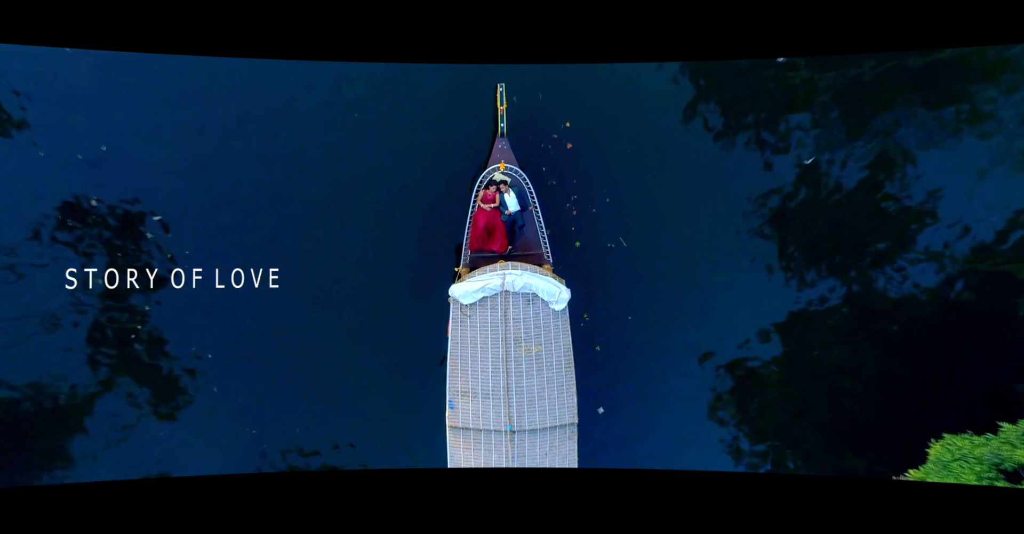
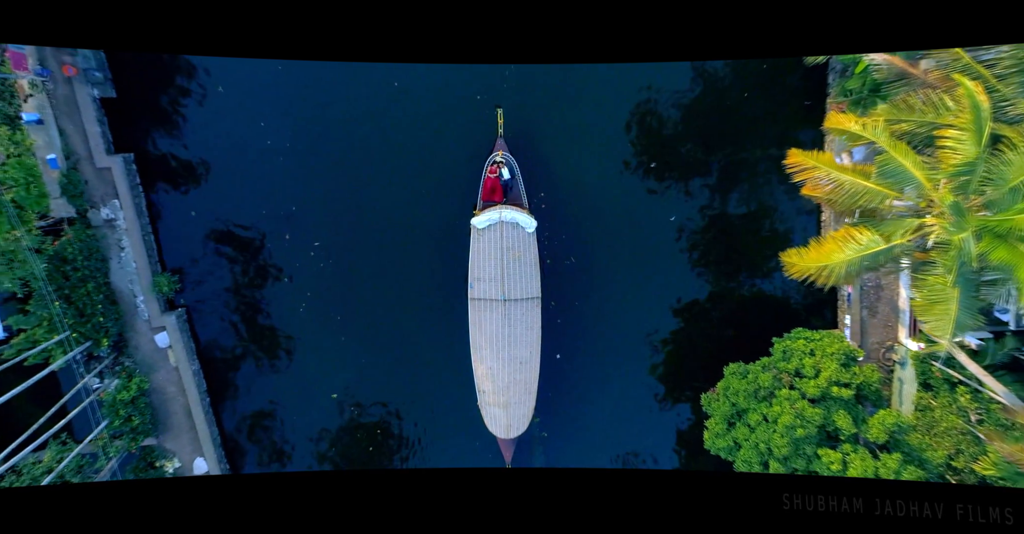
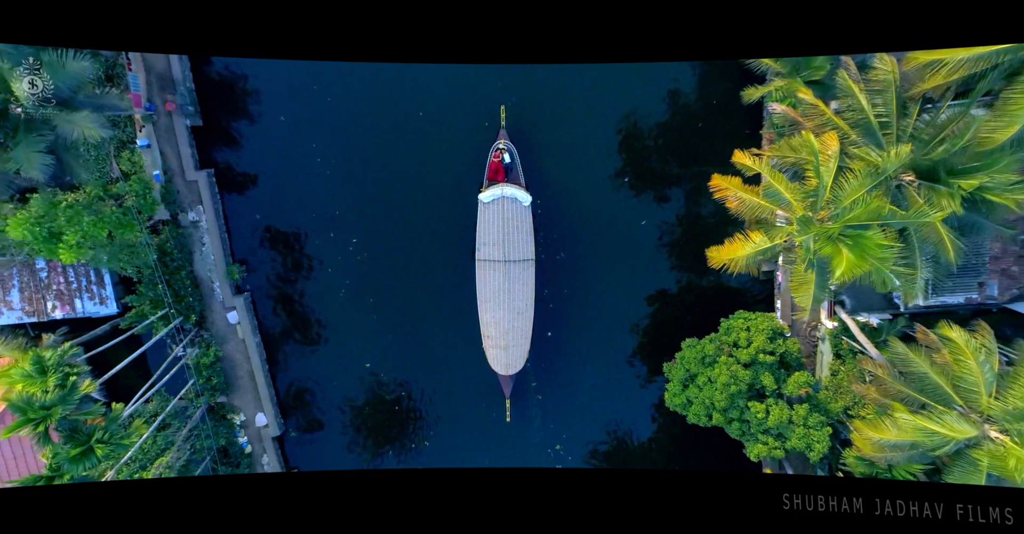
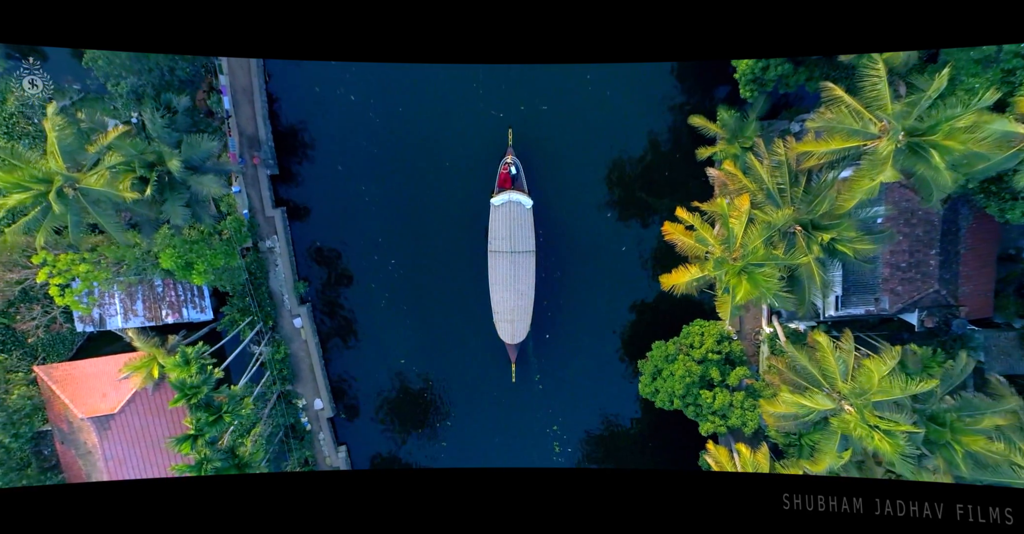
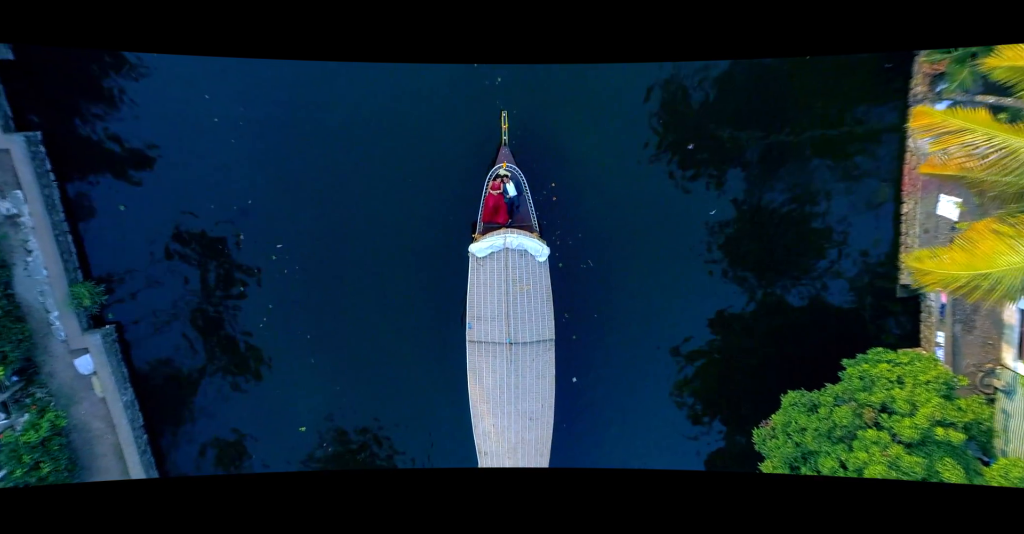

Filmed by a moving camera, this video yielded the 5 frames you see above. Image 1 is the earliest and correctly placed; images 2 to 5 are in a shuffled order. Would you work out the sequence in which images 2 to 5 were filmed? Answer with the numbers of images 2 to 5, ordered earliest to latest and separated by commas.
5, 2, 3, 4
